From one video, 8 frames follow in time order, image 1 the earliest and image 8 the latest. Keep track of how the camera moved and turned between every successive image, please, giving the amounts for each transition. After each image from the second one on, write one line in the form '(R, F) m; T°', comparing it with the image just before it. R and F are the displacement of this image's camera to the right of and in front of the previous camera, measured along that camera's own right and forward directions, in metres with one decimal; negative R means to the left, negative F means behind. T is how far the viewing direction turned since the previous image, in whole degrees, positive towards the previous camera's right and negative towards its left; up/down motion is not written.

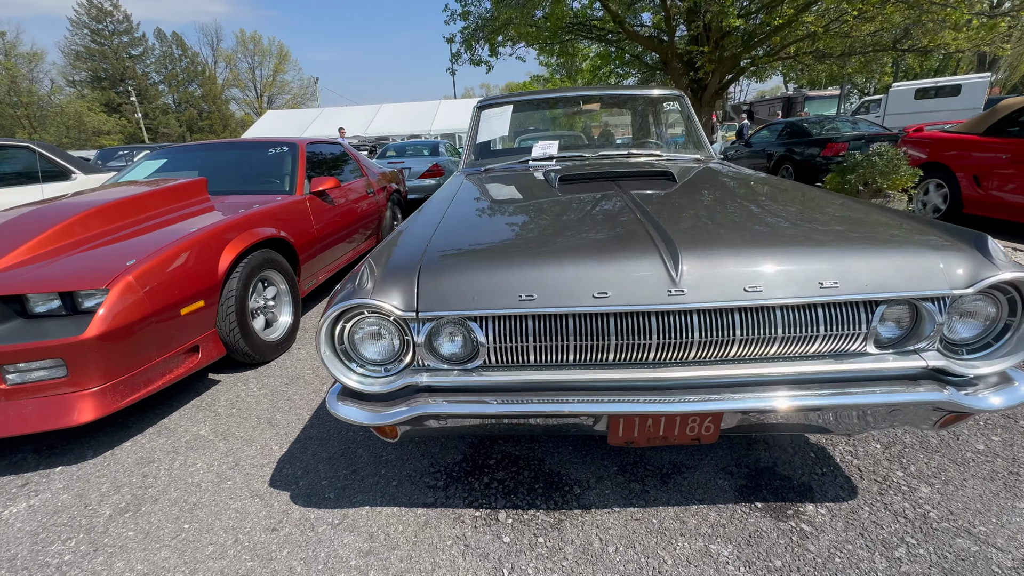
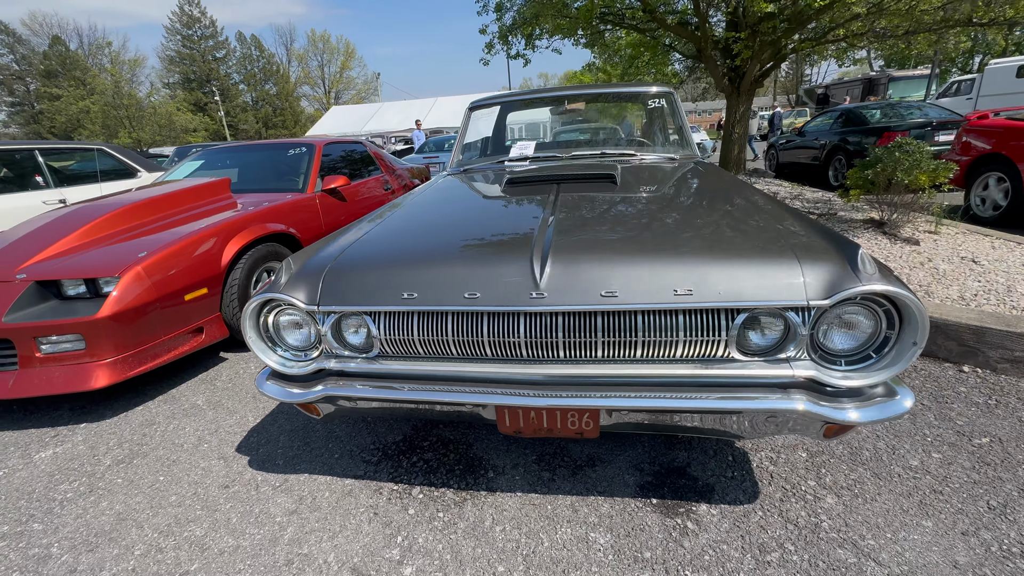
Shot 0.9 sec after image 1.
(+0.6, -0.1) m; -7°
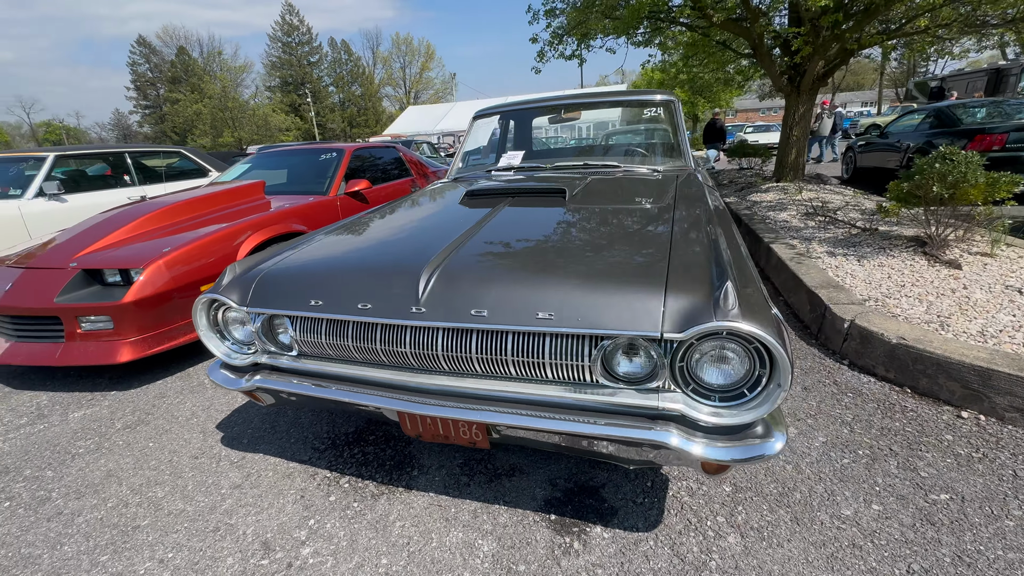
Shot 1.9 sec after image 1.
(+0.7, 0.0) m; -9°
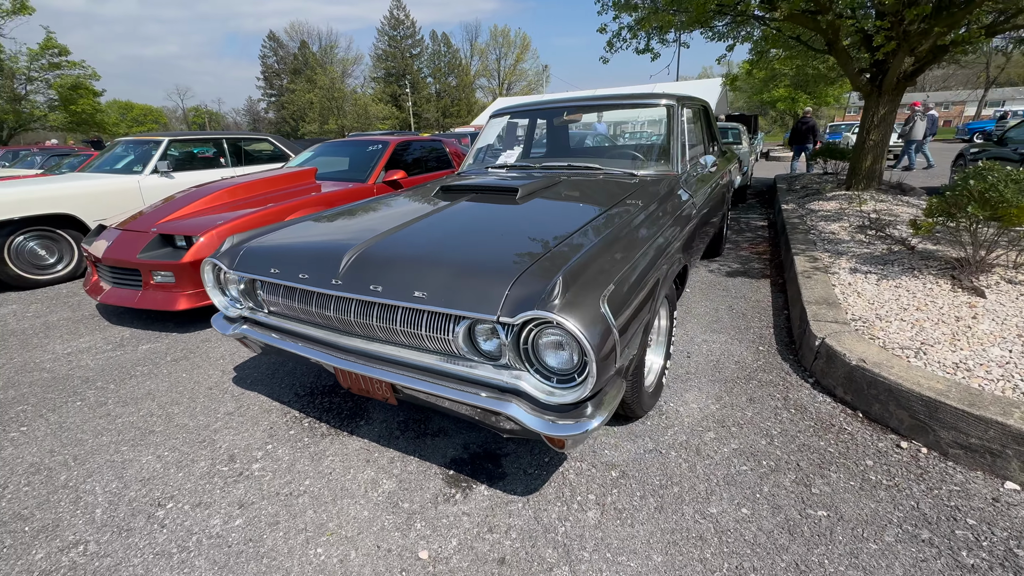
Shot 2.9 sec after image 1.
(+0.8, -0.2) m; -10°
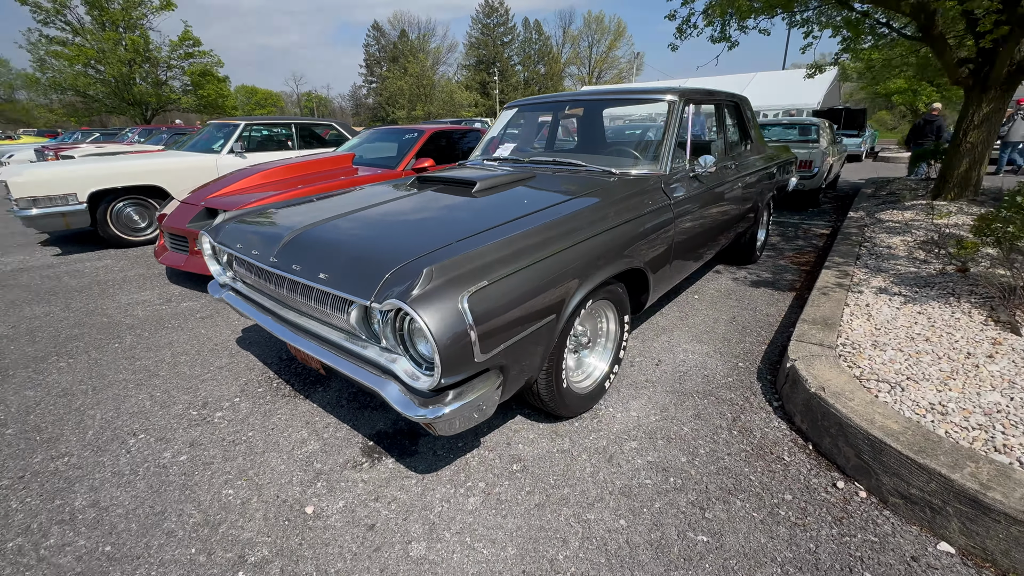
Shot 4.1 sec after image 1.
(+0.8, 0.0) m; -10°
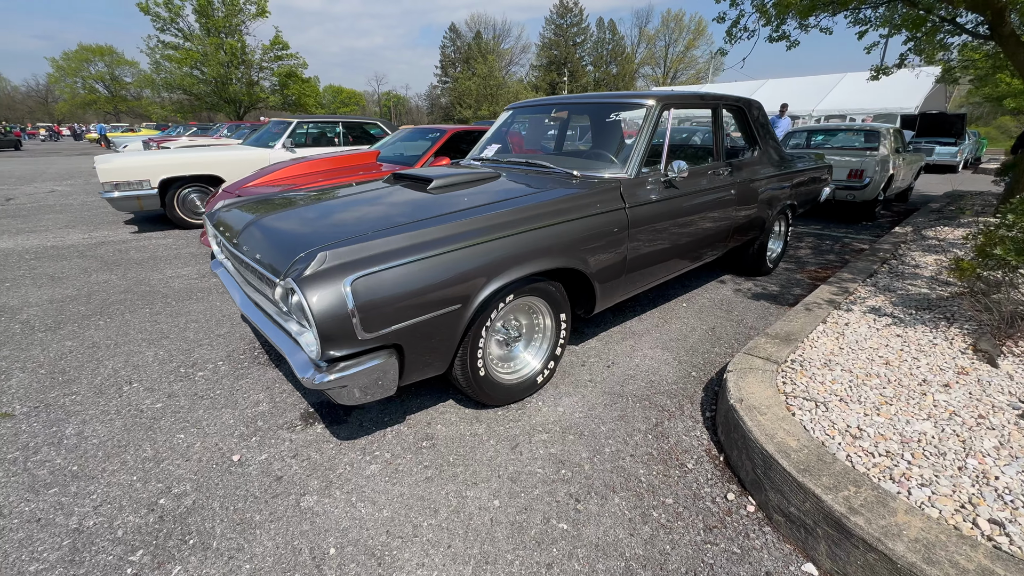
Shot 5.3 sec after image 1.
(+0.8, -0.1) m; -8°
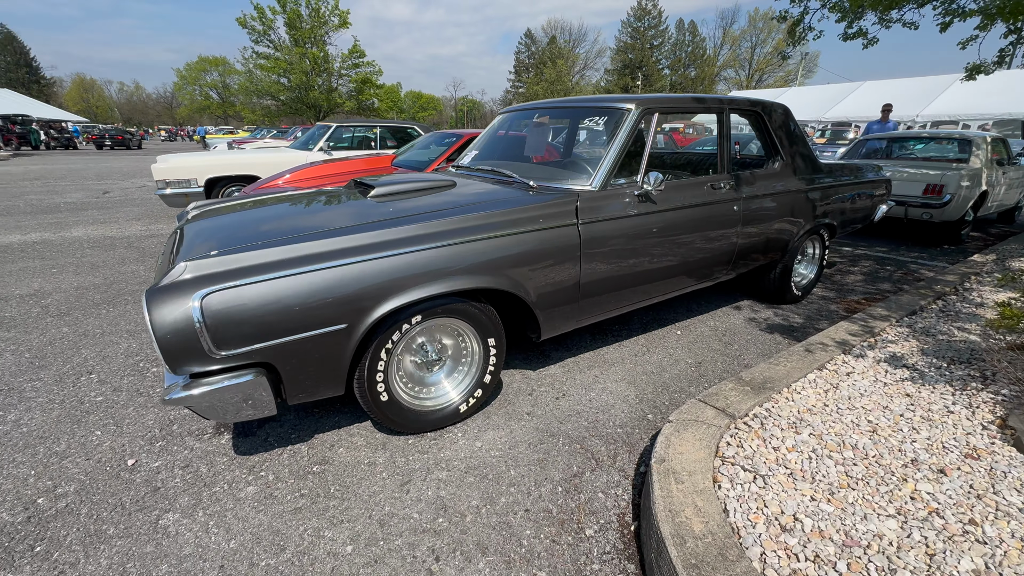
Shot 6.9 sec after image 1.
(+0.8, +0.3) m; -8°
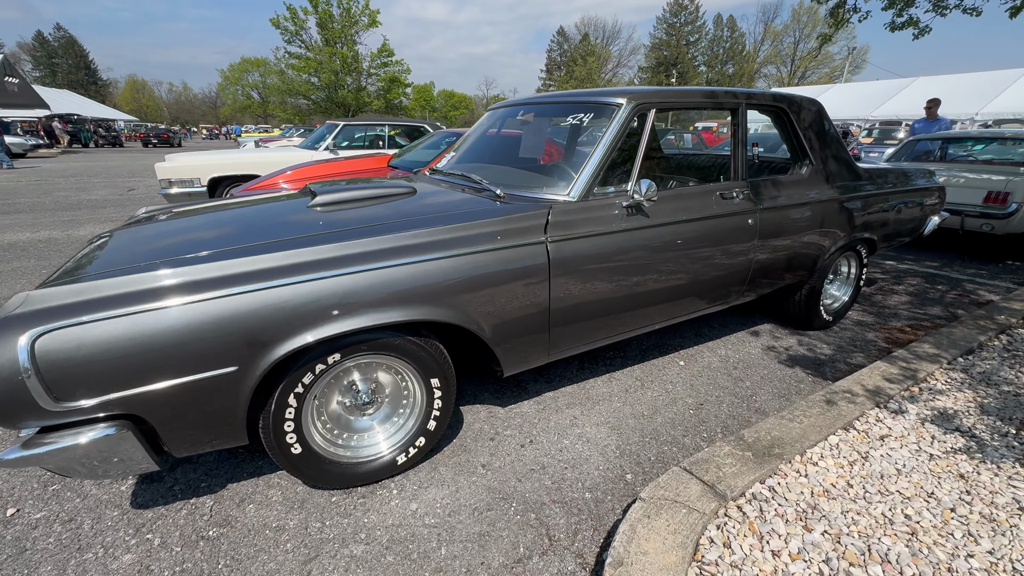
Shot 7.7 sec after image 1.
(+0.4, +0.5) m; -4°
